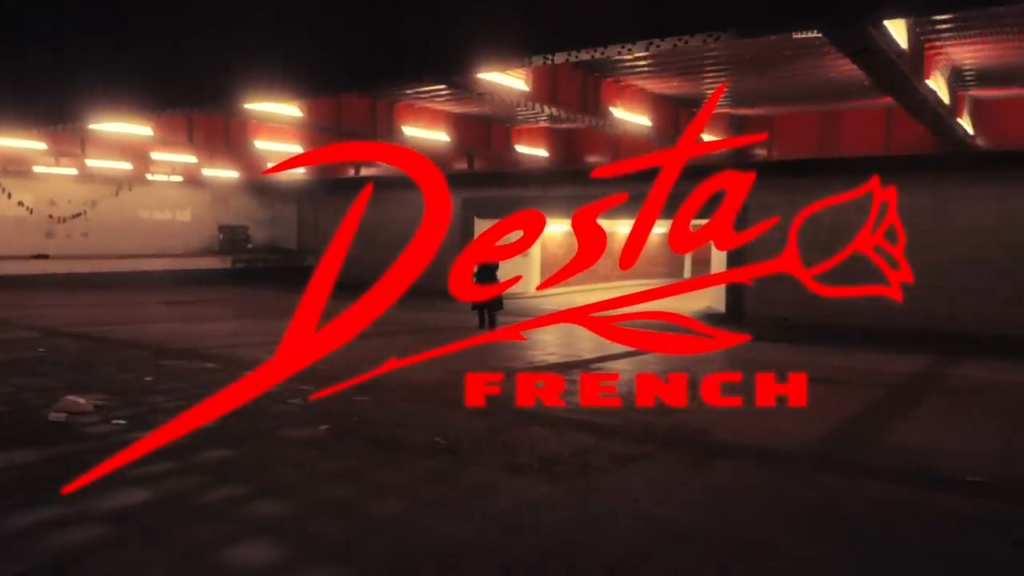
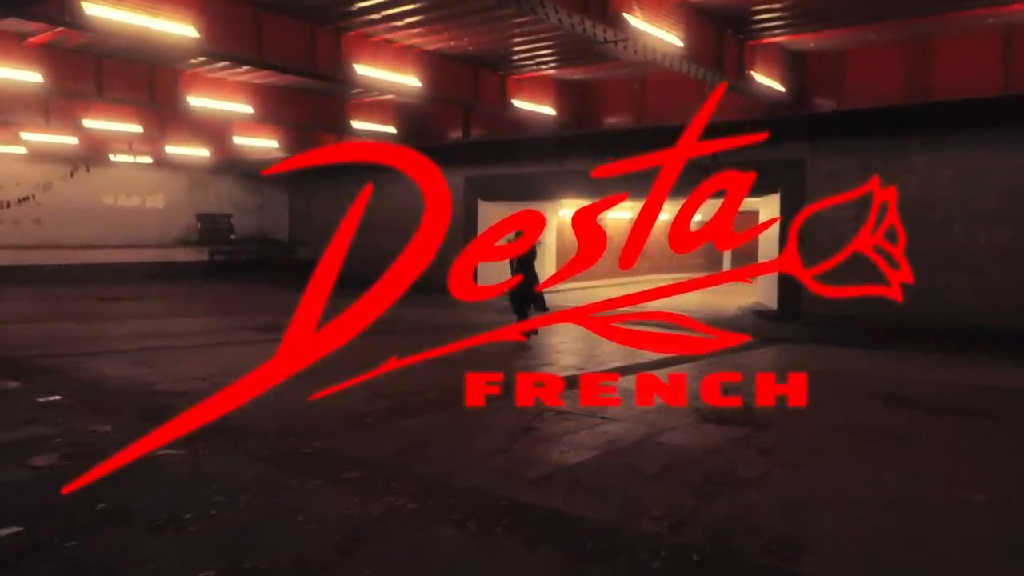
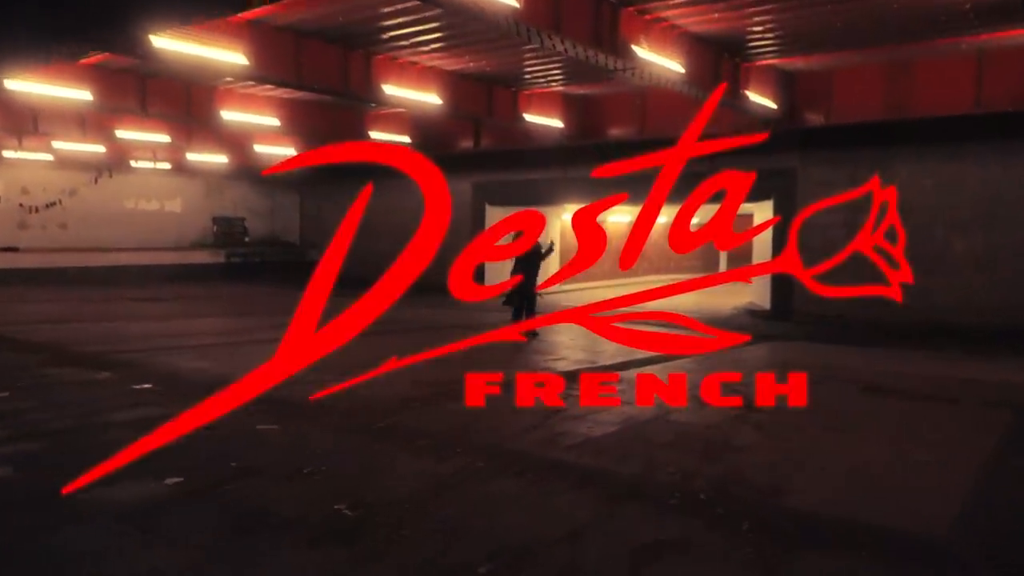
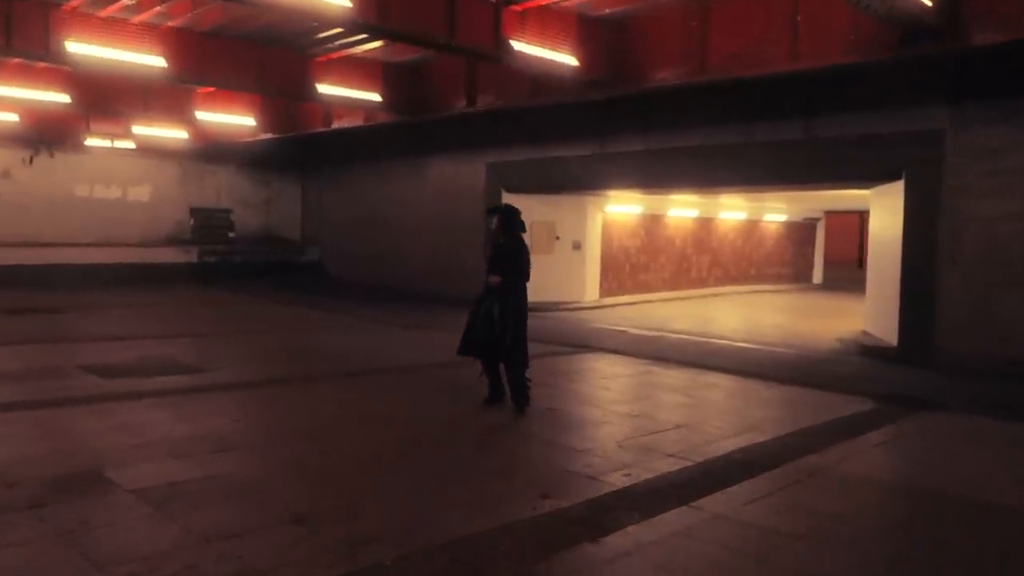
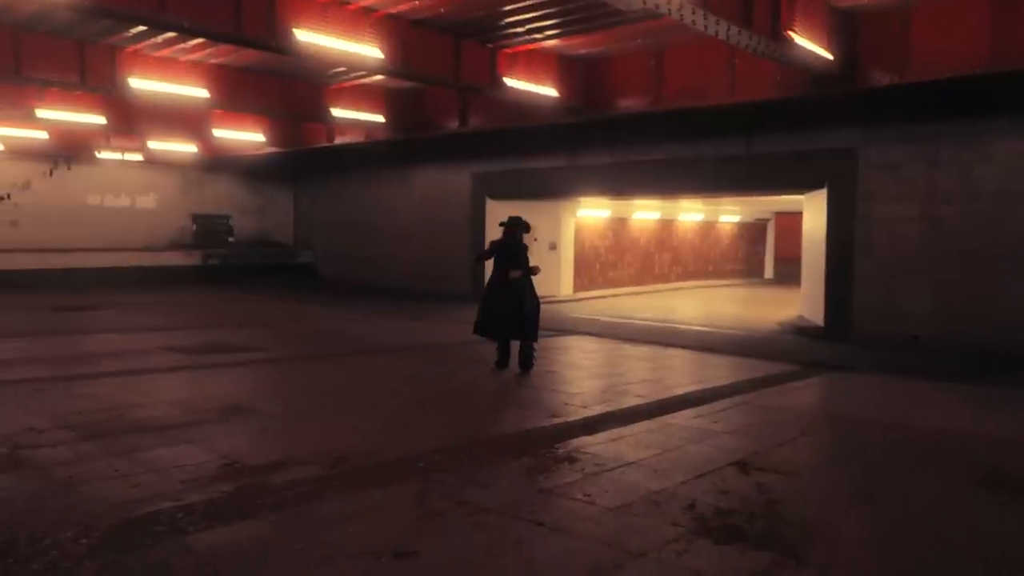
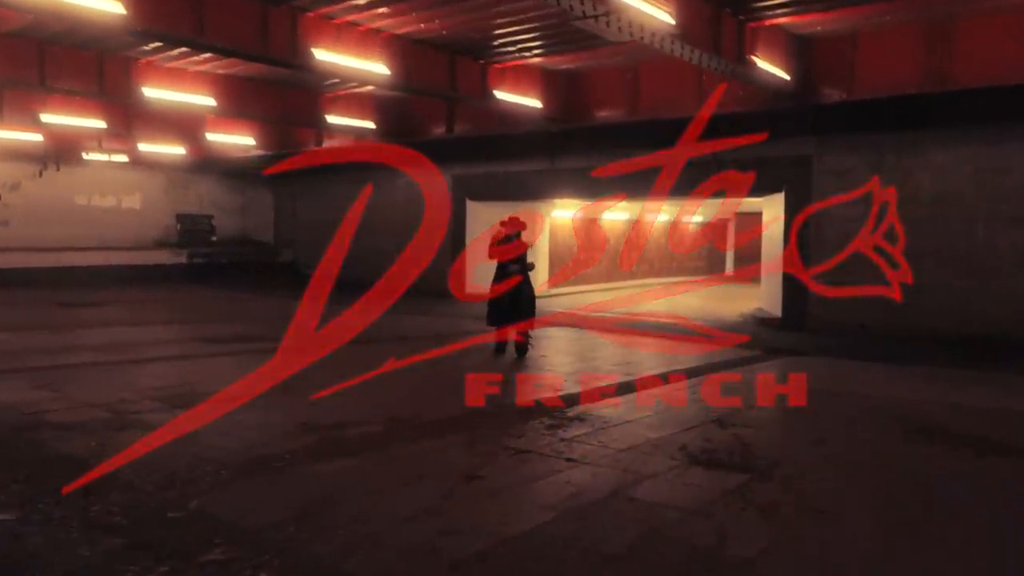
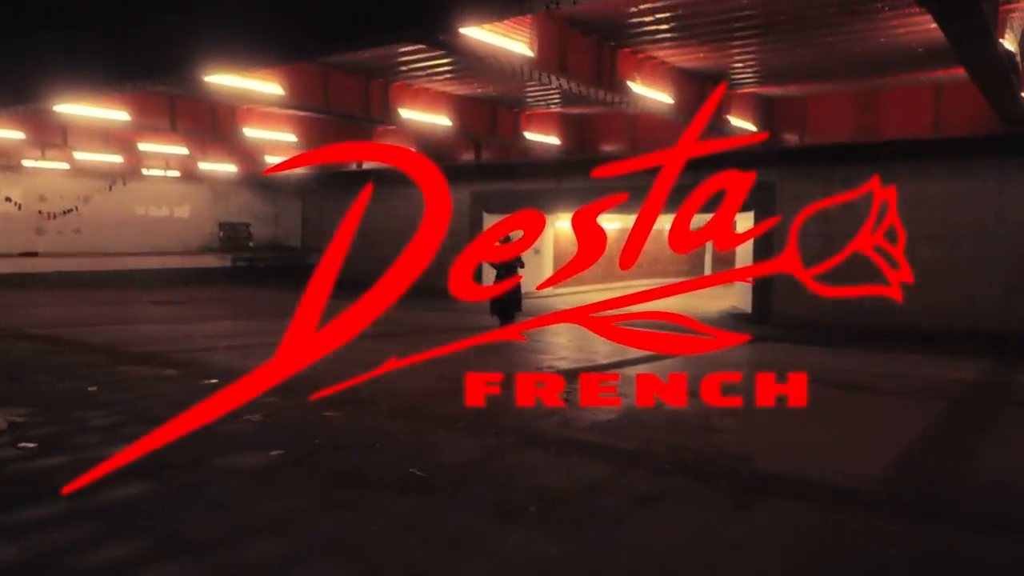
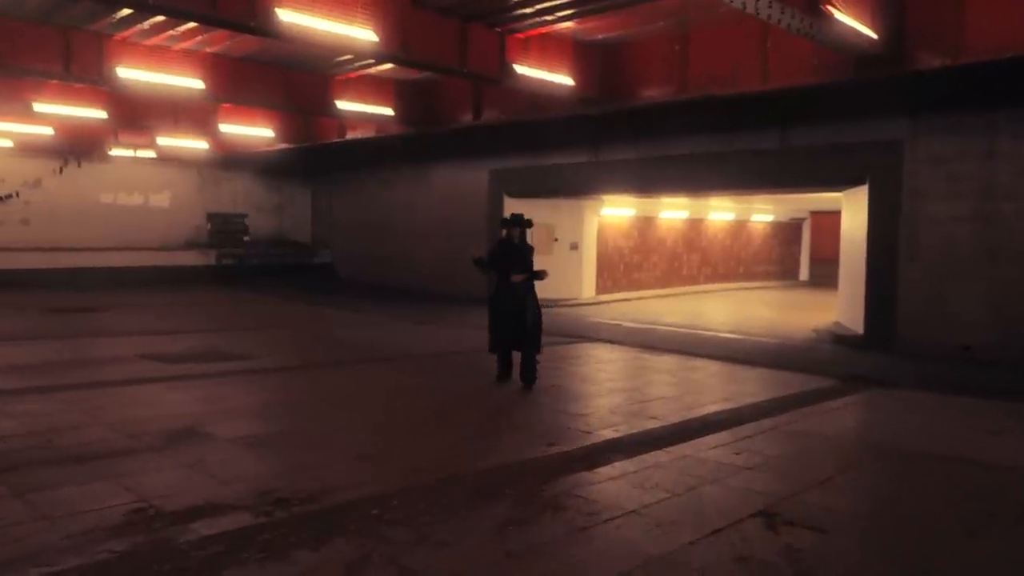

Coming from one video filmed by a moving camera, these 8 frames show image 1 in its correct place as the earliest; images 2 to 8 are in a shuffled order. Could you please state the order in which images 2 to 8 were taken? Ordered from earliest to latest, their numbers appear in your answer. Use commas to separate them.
7, 3, 2, 6, 5, 8, 4
